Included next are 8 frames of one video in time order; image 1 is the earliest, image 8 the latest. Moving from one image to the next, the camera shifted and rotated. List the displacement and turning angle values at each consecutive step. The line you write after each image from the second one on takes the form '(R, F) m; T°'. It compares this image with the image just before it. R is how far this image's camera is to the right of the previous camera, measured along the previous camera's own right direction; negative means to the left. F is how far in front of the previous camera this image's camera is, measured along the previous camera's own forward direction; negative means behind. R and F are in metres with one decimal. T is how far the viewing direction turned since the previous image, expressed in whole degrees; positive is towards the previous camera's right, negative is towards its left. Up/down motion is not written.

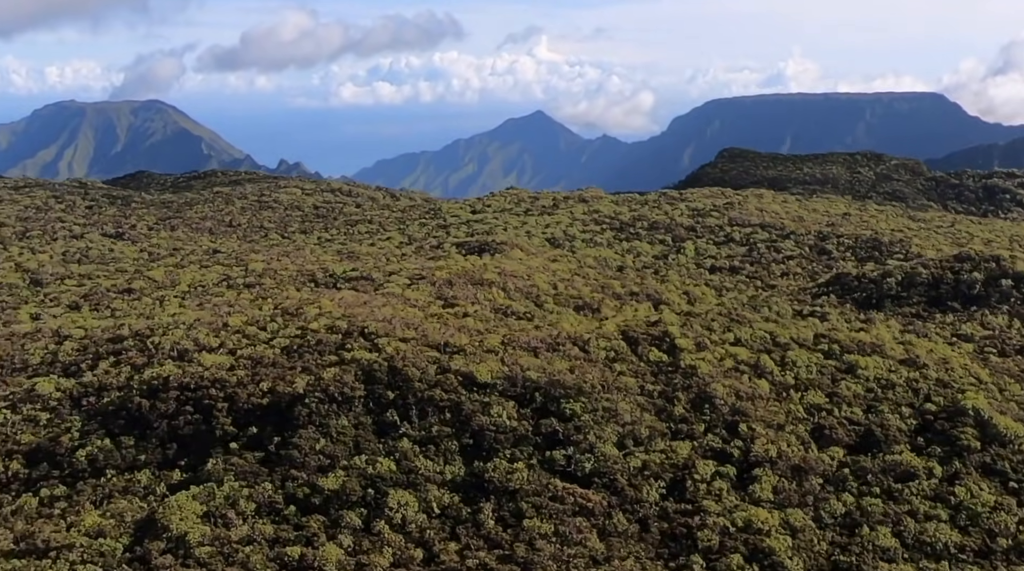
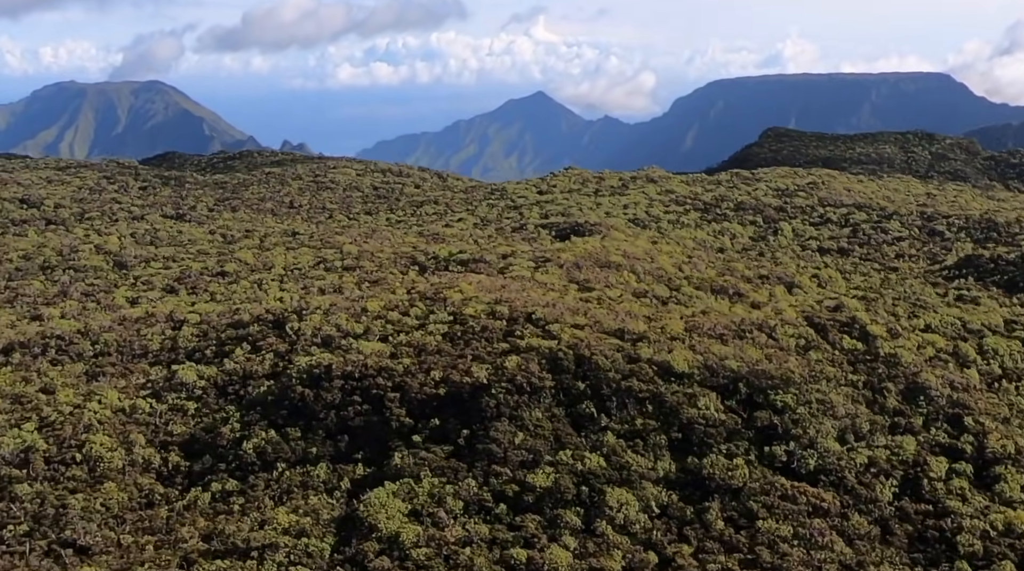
(-3.5, +1.3) m; -1°
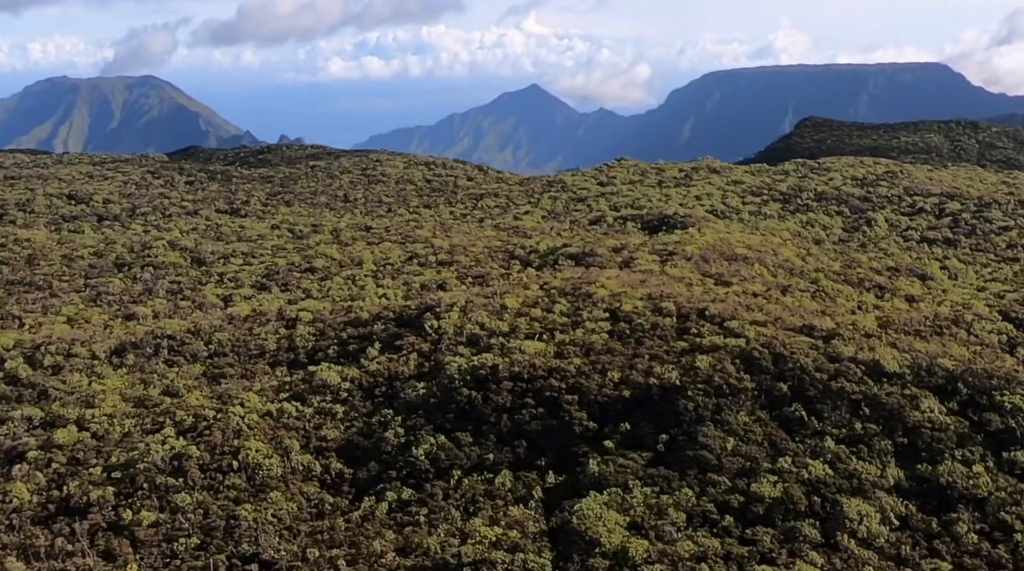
(-3.4, +1.4) m; 0°
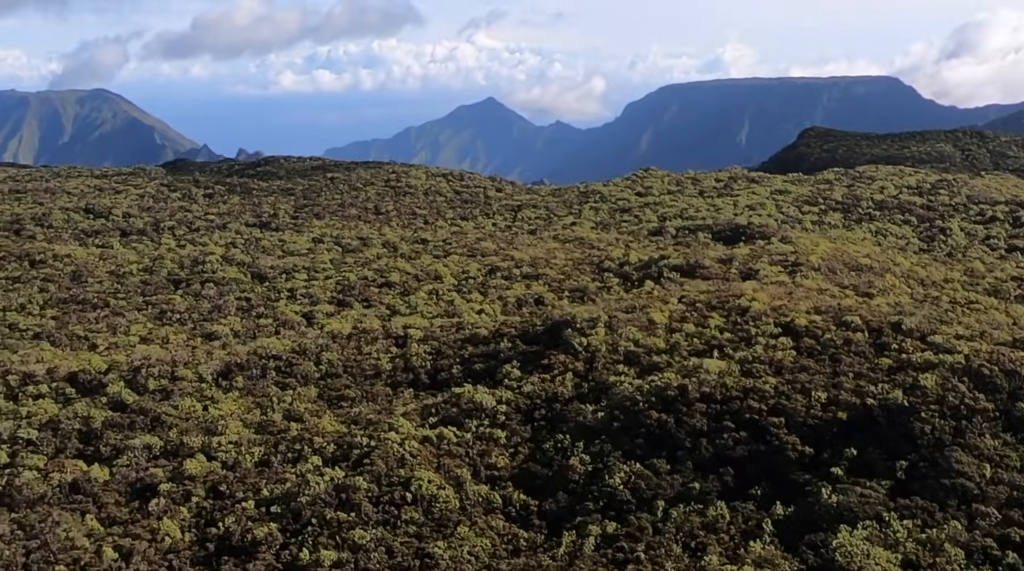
(-4.1, +1.8) m; +1°
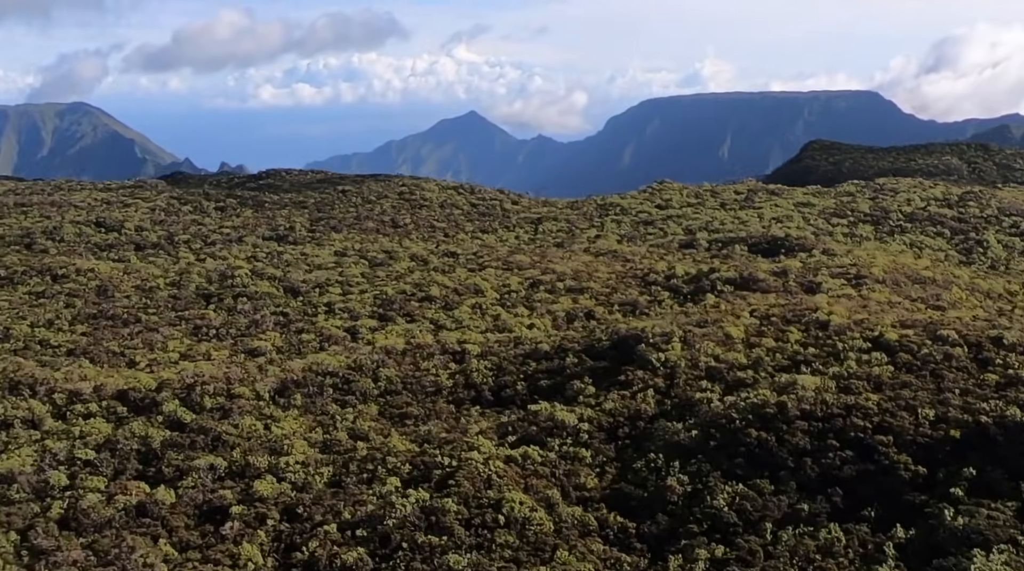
(-1.9, +0.8) m; +1°
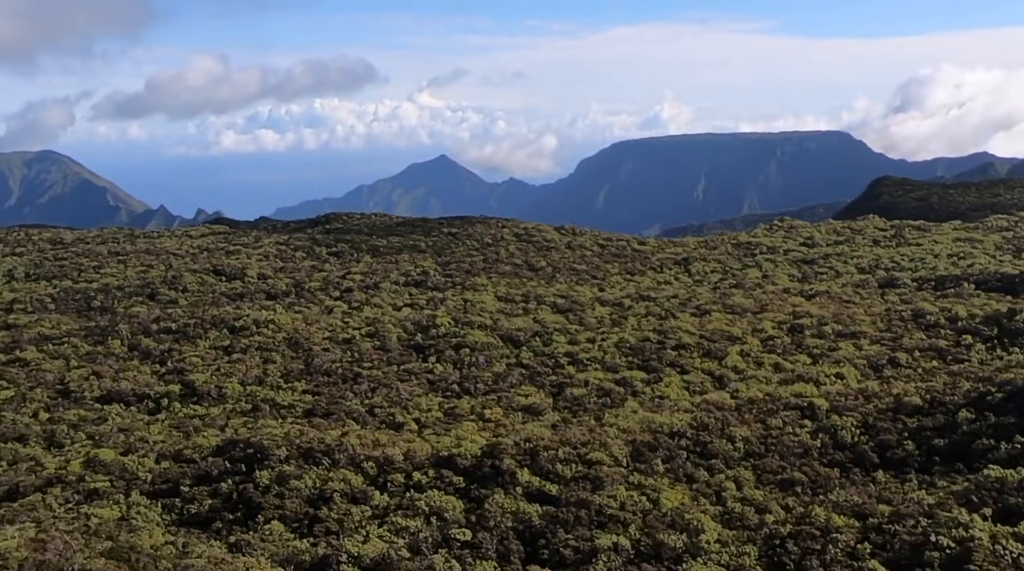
(-8.3, +3.1) m; 0°
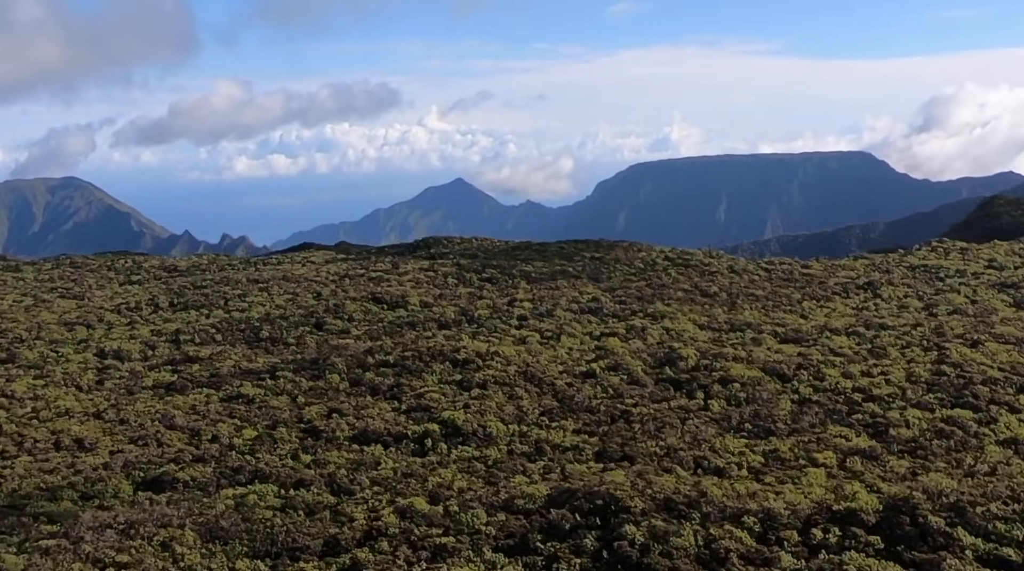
(-7.3, +2.5) m; -2°
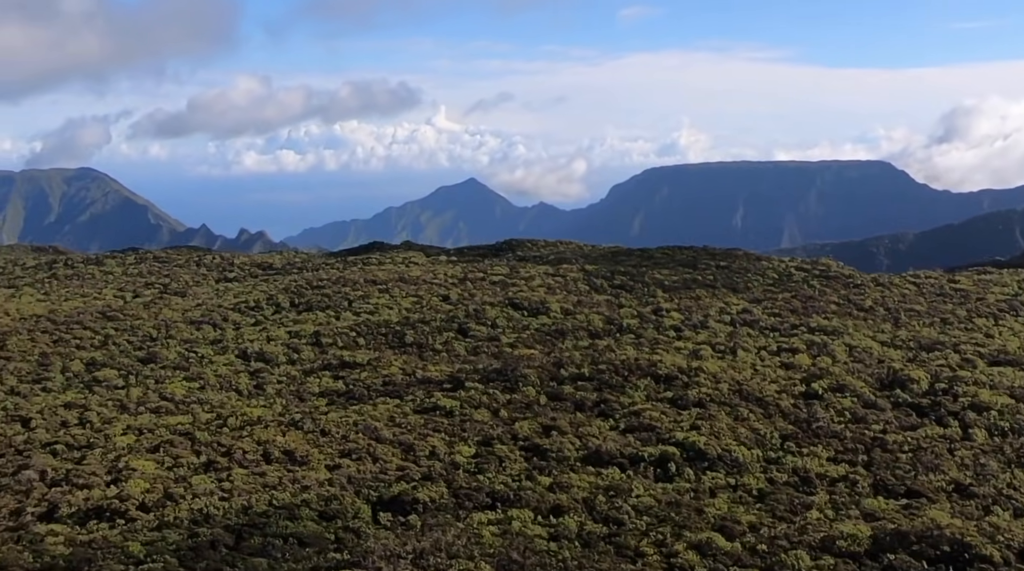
(-6.2, +2.2) m; -2°
